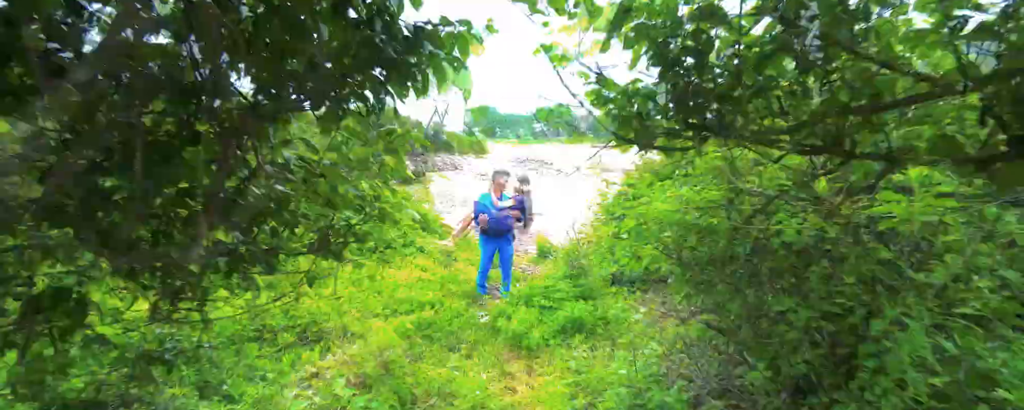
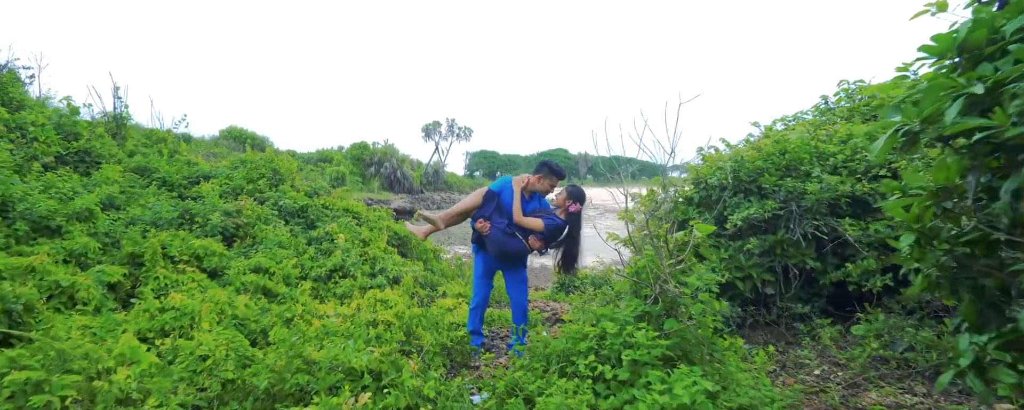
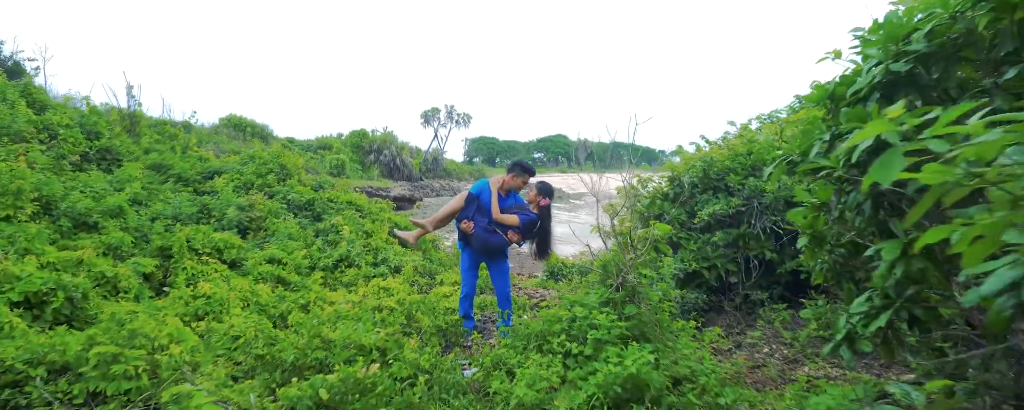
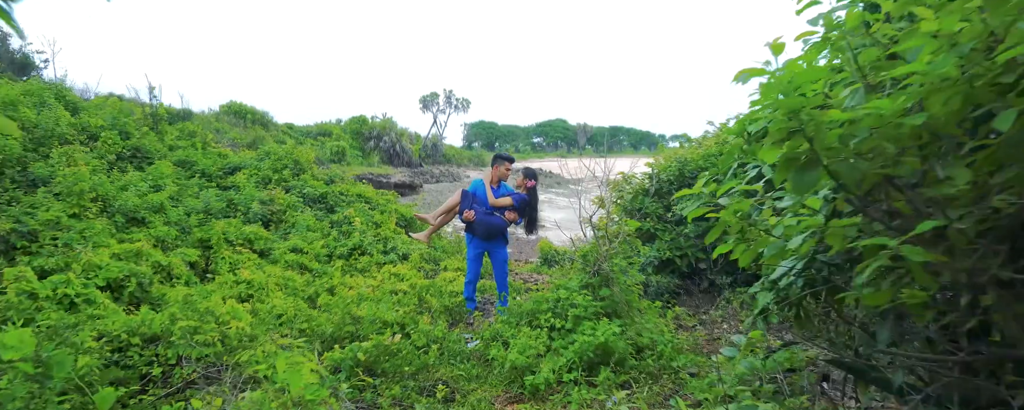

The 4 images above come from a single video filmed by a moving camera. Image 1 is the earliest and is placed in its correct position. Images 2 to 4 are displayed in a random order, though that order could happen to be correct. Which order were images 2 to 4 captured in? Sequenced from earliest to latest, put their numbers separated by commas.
4, 3, 2
